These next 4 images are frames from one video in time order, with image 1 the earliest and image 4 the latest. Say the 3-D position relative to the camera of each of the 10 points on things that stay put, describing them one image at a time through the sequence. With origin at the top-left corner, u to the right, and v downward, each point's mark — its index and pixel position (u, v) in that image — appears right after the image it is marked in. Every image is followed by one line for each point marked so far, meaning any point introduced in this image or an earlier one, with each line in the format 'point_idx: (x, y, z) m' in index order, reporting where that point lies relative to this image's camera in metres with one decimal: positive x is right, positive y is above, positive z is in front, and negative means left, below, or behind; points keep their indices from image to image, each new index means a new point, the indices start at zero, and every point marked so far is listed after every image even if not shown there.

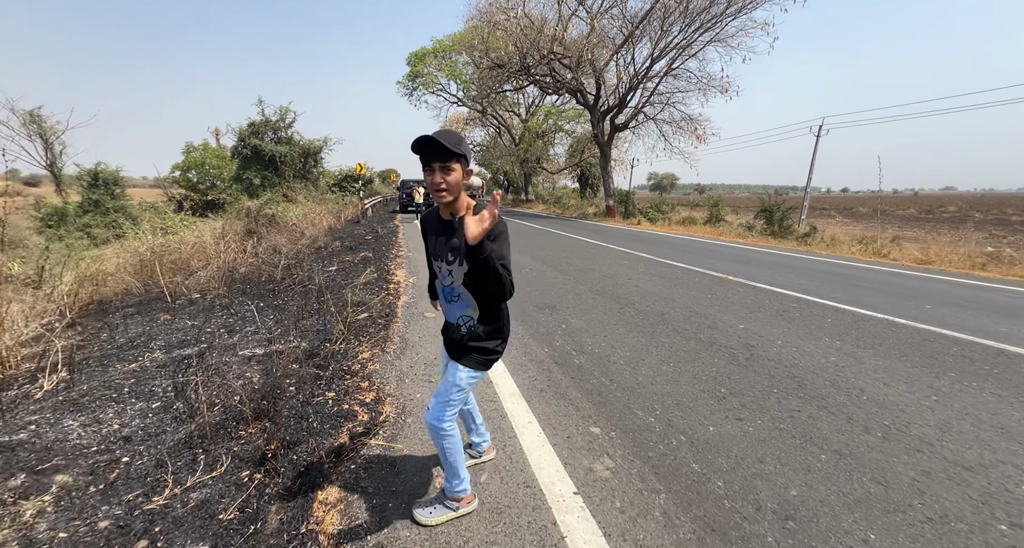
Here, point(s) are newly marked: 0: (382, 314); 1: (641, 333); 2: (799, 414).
0: (-1.5, -0.5, +5.0) m
1: (+1.2, -0.6, +4.1) m
2: (+1.7, -0.8, +2.5) m
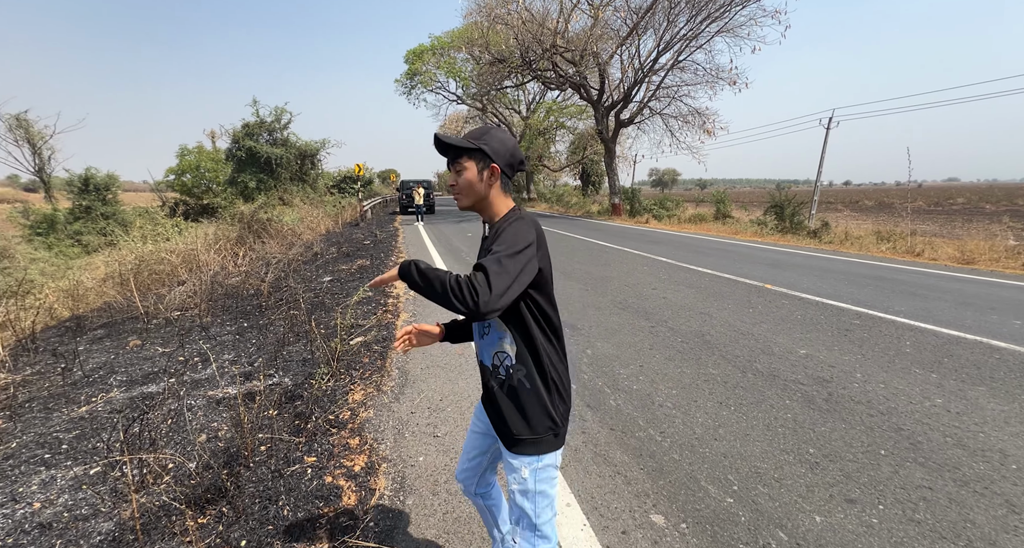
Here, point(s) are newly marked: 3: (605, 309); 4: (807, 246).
0: (-1.4, -0.7, +4.4) m
1: (+1.4, -0.7, +3.5) m
2: (+1.8, -1.0, +1.9) m
3: (+1.1, -0.4, +5.2) m
4: (+8.5, +0.8, +12.4) m
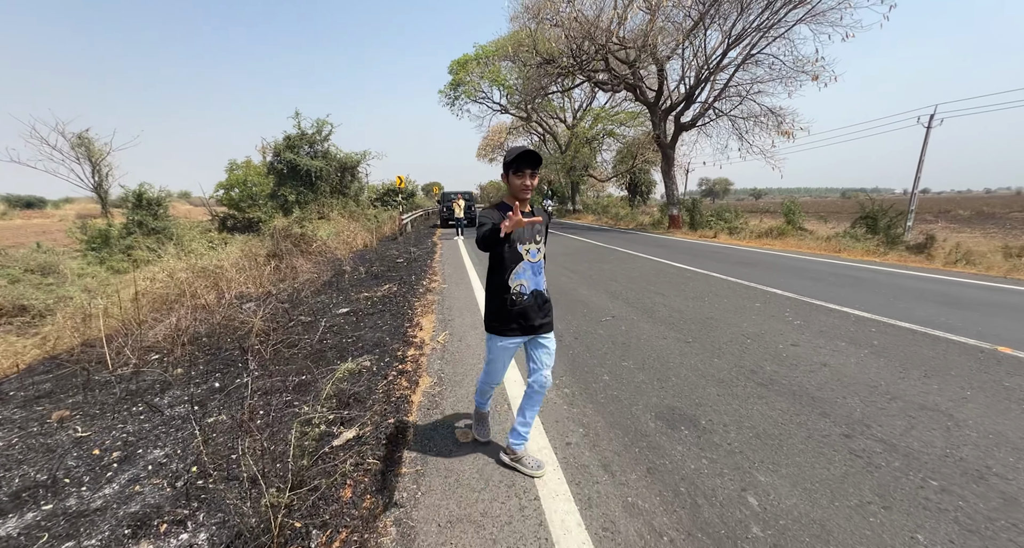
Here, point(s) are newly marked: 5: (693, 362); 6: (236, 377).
0: (-0.8, -1.0, +2.7) m
1: (+1.8, -1.1, +1.5) m
2: (+2.1, -1.3, -0.1) m
3: (+1.7, -0.8, +3.3) m
4: (+9.8, +0.1, +9.8) m
5: (+1.6, -0.7, +3.8) m
6: (-2.6, -0.9, +4.1) m
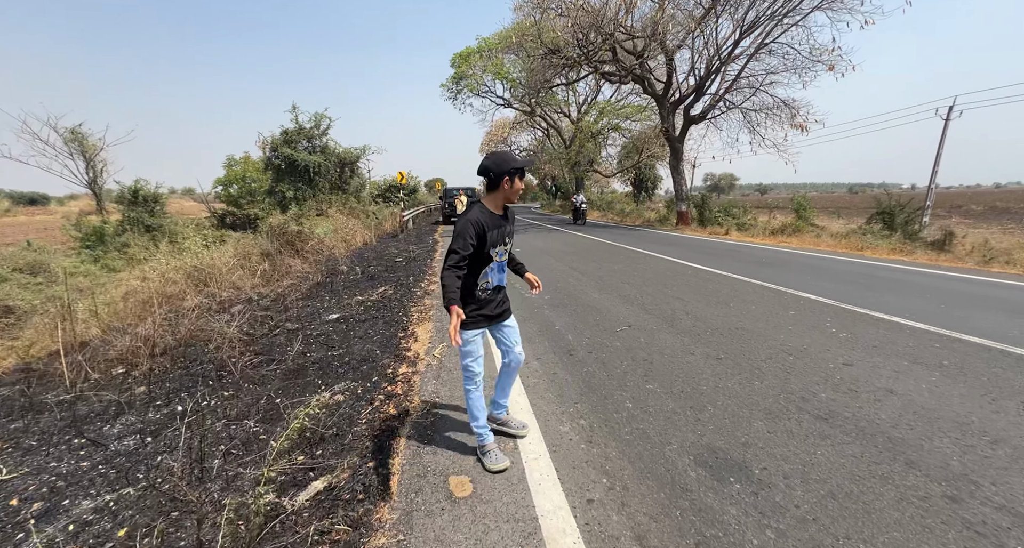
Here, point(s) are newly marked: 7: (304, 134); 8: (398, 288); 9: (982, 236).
0: (-0.8, -1.1, +2.2) m
1: (+1.8, -1.2, +1.0) m
2: (+2.1, -1.4, -0.7) m
3: (+1.7, -0.9, +2.7) m
4: (+9.9, +0.1, +9.1) m
5: (+1.7, -0.8, +3.2) m
6: (-2.6, -1.0, +3.6) m
7: (-9.3, +6.3, +19.3) m
8: (-1.9, -0.2, +7.3) m
9: (+19.0, +1.4, +17.0) m
